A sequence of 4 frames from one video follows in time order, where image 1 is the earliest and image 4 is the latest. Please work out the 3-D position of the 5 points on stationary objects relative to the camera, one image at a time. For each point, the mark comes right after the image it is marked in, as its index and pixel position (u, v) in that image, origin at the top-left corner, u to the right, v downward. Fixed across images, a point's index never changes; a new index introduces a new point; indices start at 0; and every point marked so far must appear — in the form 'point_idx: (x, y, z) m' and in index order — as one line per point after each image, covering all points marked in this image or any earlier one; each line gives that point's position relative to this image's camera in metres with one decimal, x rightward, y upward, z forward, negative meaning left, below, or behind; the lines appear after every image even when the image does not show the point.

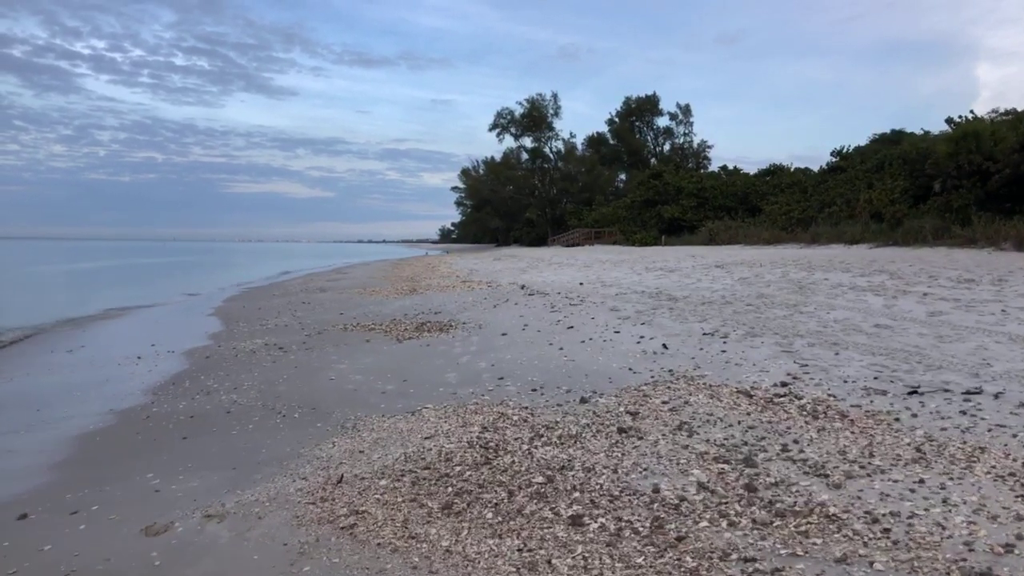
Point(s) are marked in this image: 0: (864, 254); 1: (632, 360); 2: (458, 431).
0: (+9.0, +0.9, +18.0) m
1: (+1.5, -0.9, +8.3) m
2: (-0.4, -1.2, +5.8) m
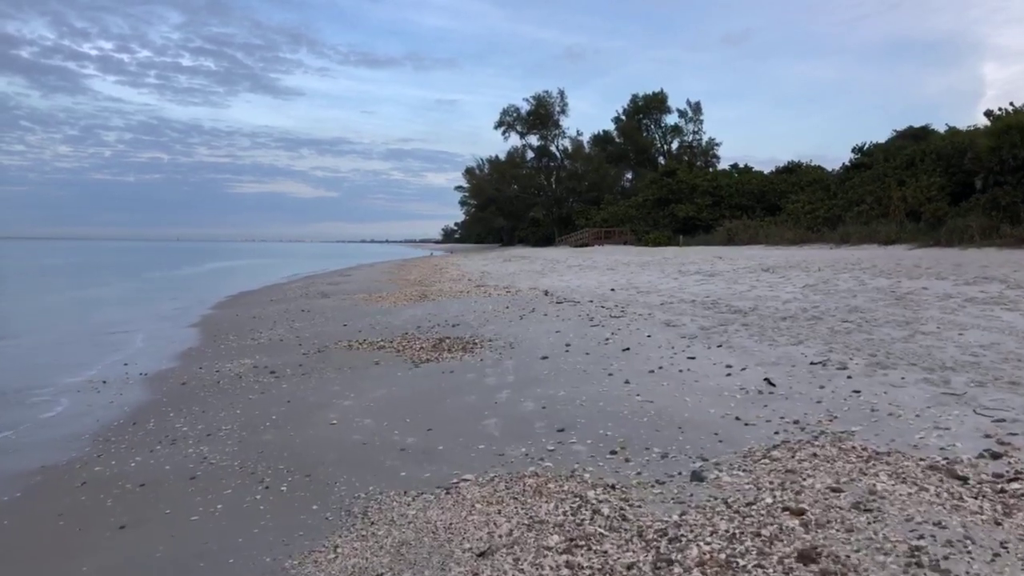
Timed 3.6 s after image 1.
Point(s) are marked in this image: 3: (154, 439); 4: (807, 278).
0: (+9.6, +0.7, +15.9) m
1: (+2.0, -1.1, +6.2) m
2: (+0.1, -1.4, +3.7) m
3: (-3.6, -1.5, +7.0) m
4: (+6.3, +0.2, +14.7) m
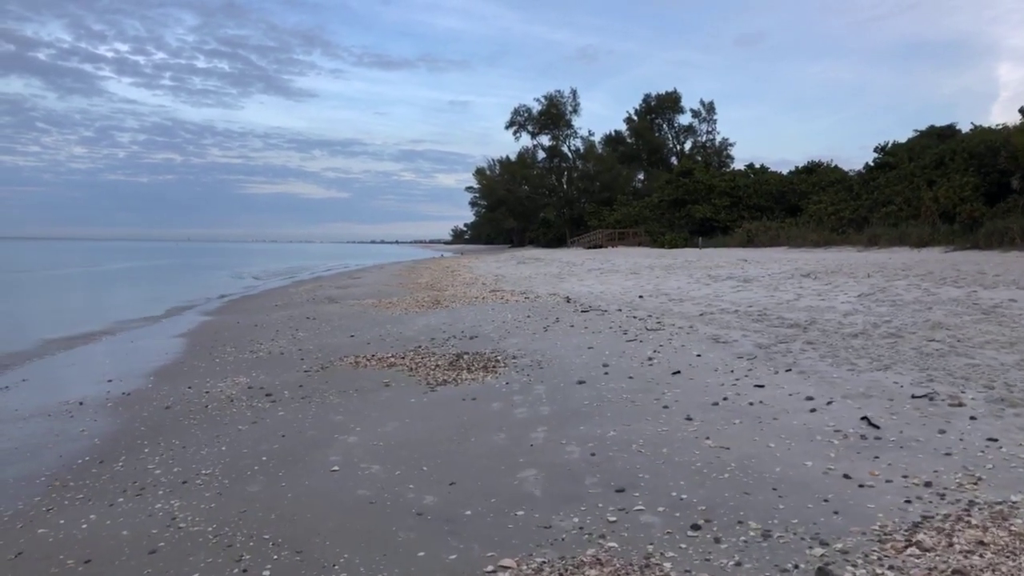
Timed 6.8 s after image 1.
0: (+10.1, +0.5, +14.5) m
1: (+2.3, -1.2, +5.0) m
2: (+0.4, -1.5, +2.5) m
3: (-3.3, -1.7, +5.8) m
4: (+6.7, 0.0, +13.4) m
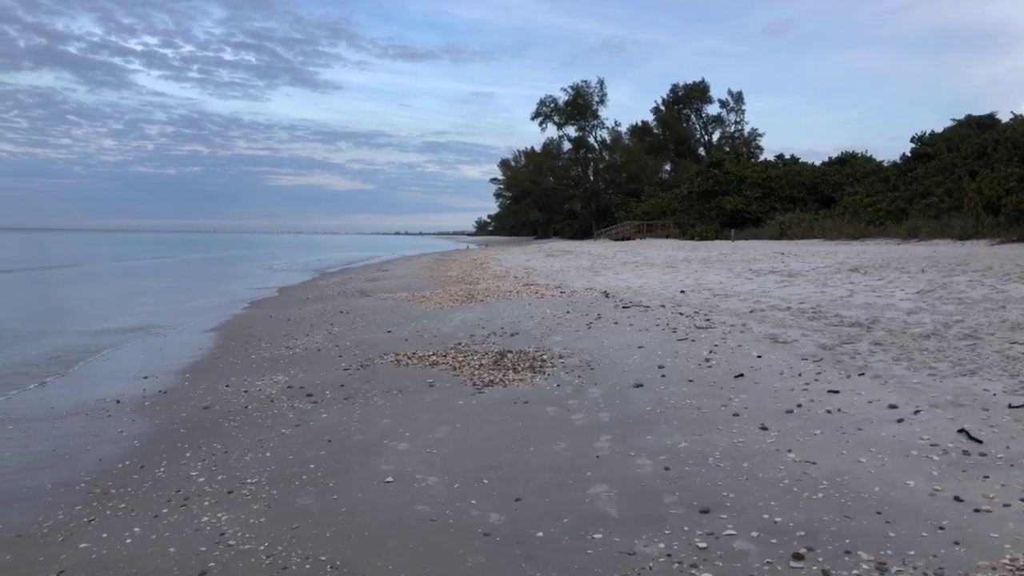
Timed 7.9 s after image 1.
0: (+10.9, +0.6, +13.8) m
1: (+2.8, -1.2, +4.5) m
2: (+0.8, -1.6, +2.1) m
3: (-2.8, -1.7, +5.5) m
4: (+7.5, +0.1, +12.8) m
